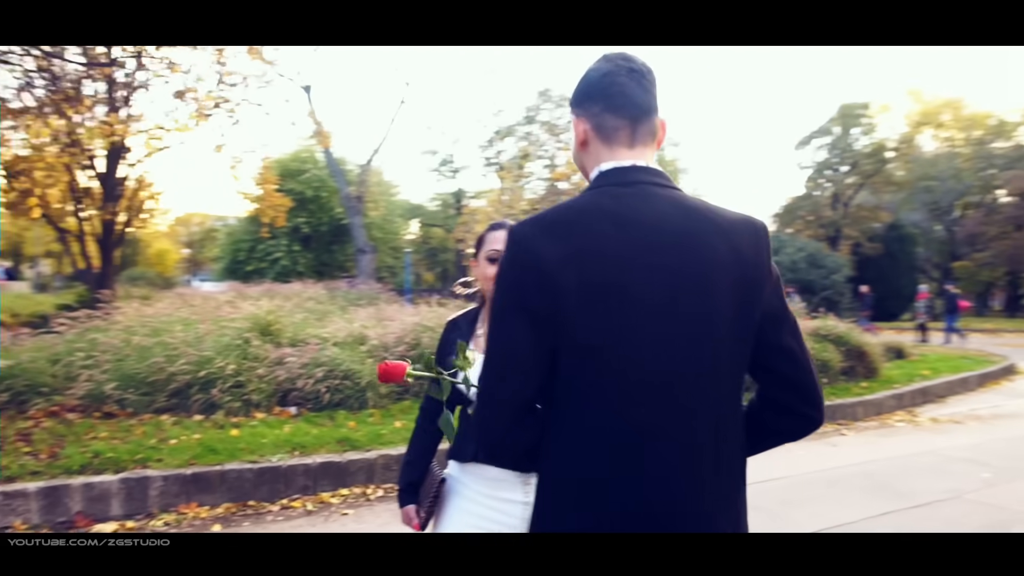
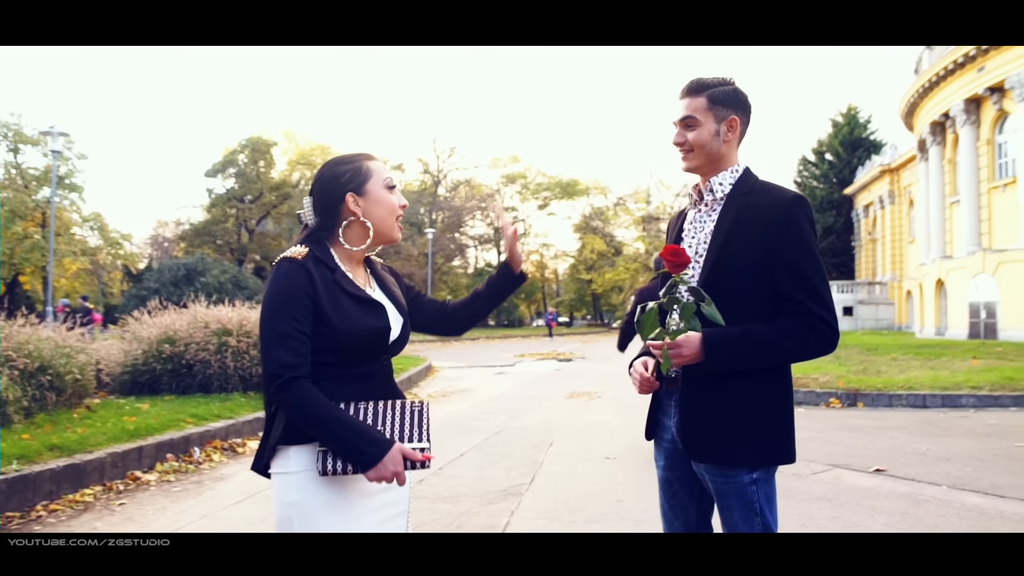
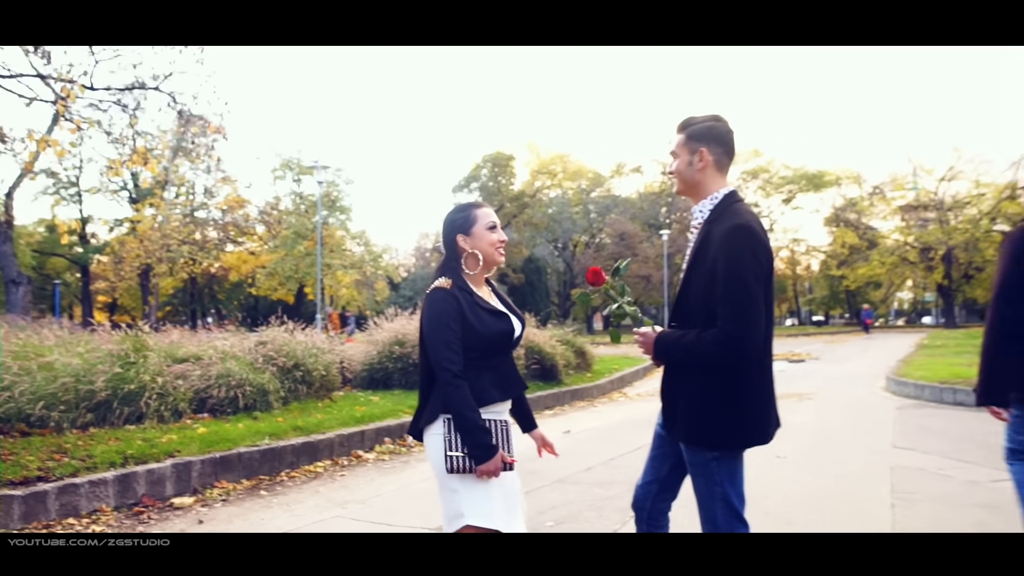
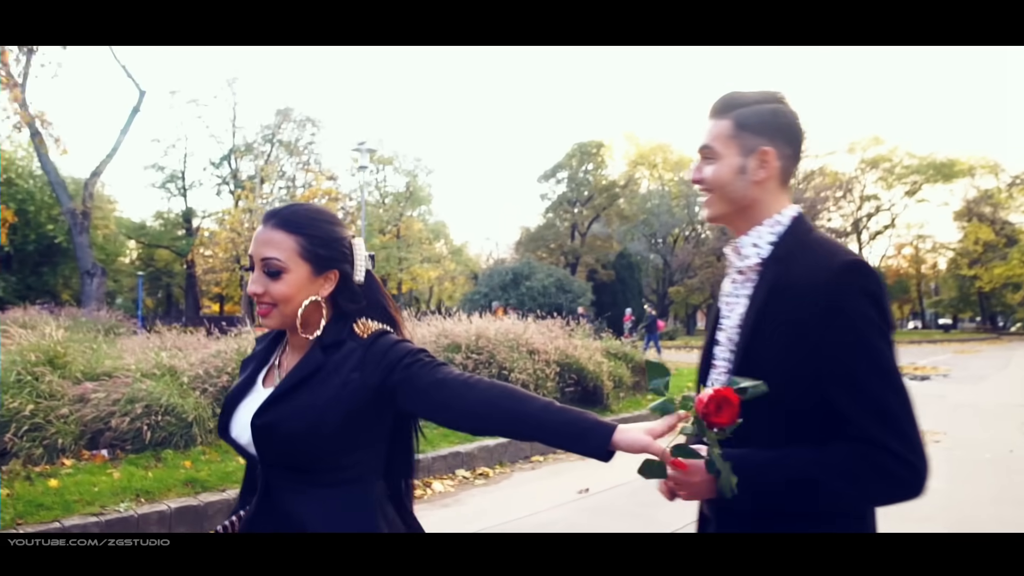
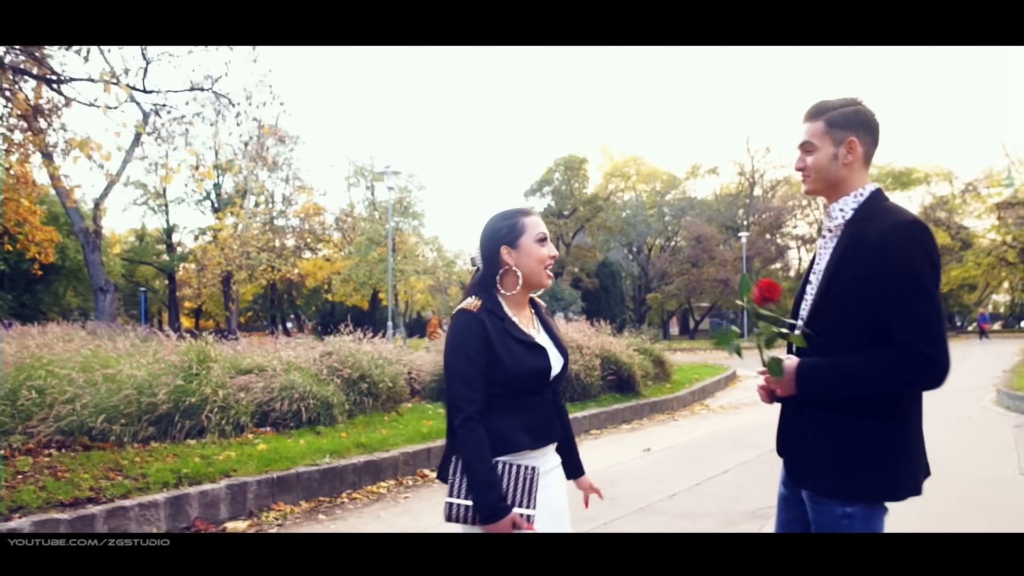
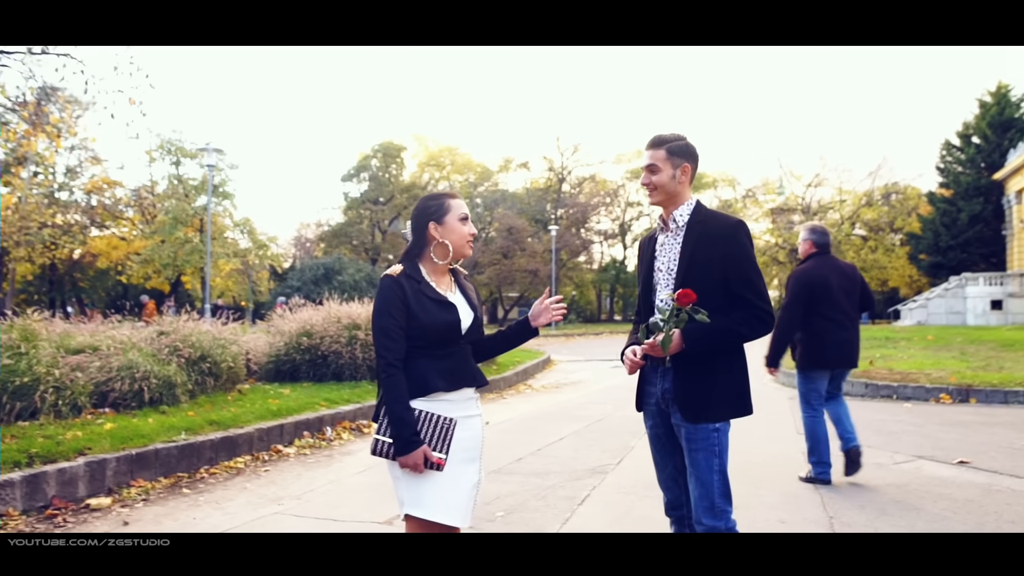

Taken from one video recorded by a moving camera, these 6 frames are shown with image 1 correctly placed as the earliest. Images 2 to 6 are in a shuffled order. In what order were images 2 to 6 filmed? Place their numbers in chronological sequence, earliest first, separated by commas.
4, 5, 3, 6, 2
